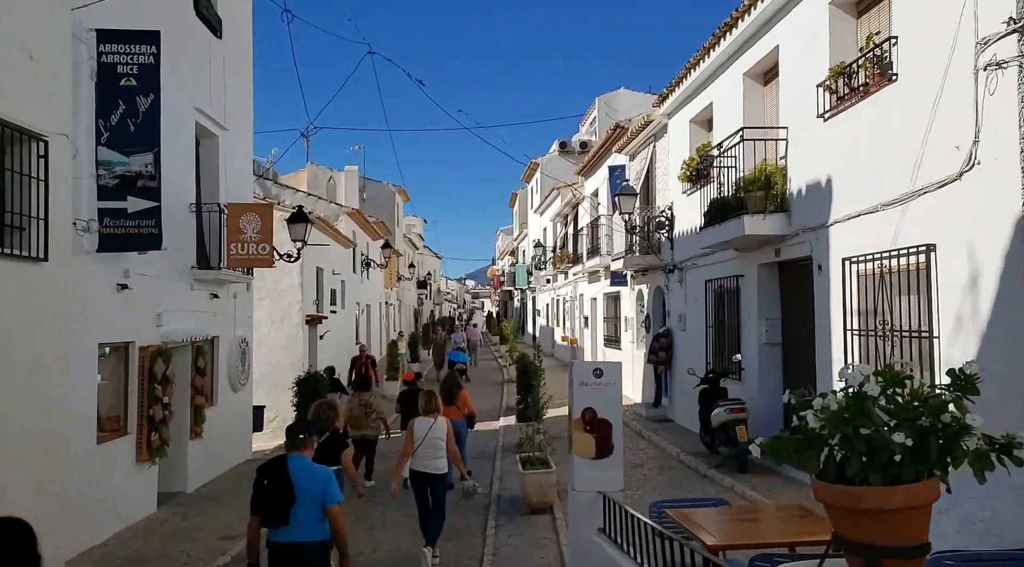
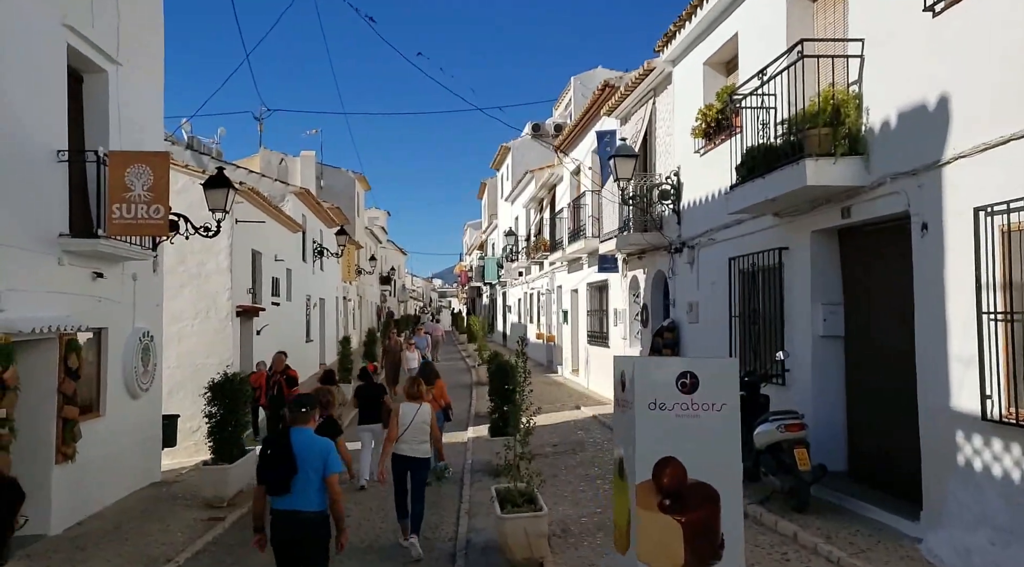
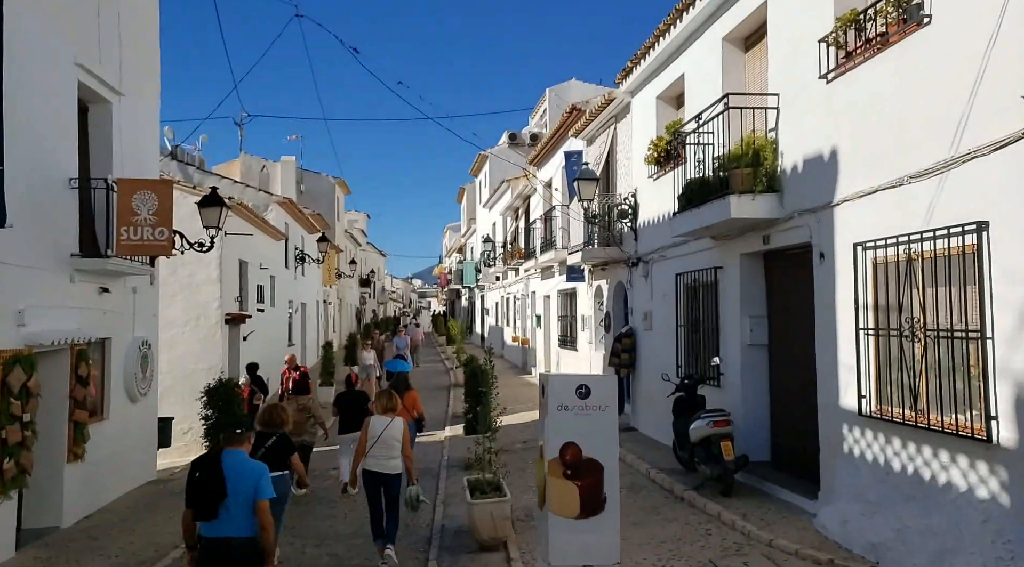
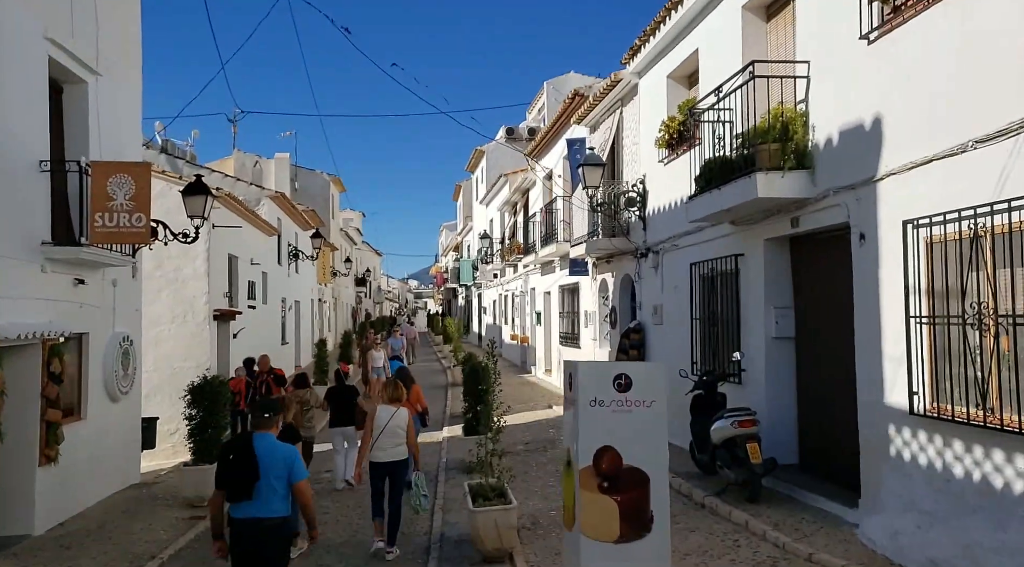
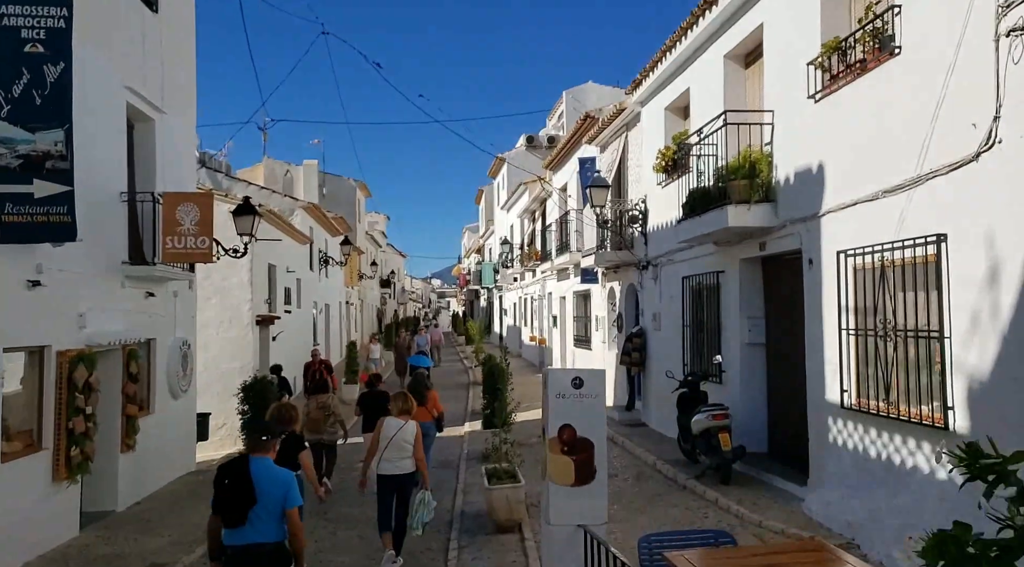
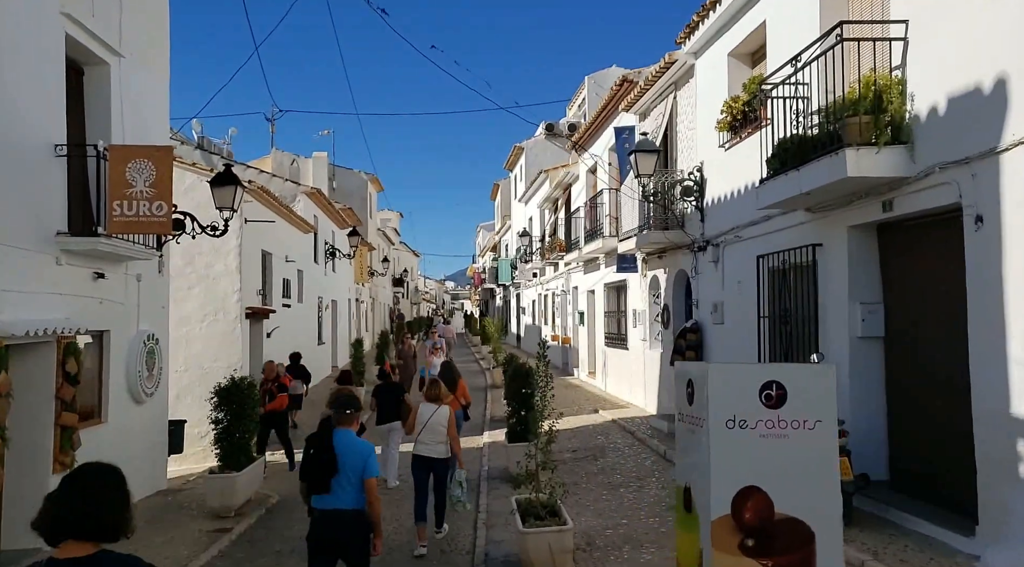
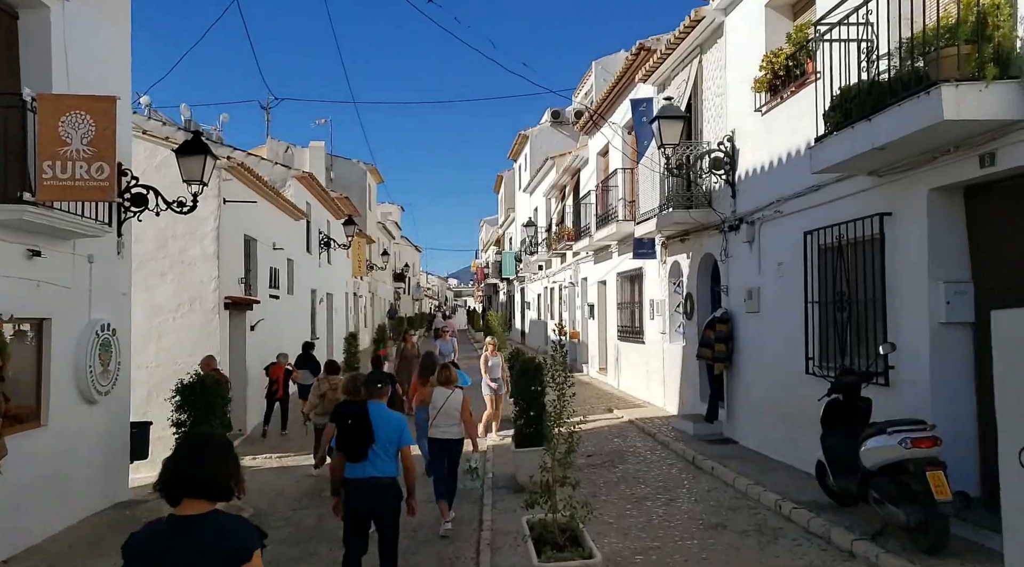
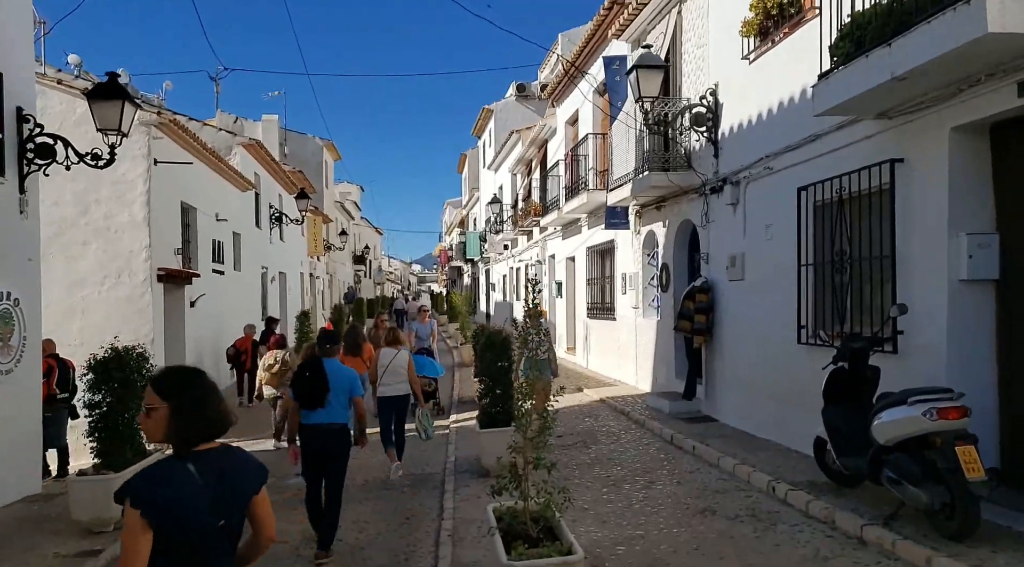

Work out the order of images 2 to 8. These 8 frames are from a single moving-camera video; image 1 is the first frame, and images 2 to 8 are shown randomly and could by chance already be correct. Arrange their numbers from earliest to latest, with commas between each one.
5, 3, 4, 2, 6, 7, 8
